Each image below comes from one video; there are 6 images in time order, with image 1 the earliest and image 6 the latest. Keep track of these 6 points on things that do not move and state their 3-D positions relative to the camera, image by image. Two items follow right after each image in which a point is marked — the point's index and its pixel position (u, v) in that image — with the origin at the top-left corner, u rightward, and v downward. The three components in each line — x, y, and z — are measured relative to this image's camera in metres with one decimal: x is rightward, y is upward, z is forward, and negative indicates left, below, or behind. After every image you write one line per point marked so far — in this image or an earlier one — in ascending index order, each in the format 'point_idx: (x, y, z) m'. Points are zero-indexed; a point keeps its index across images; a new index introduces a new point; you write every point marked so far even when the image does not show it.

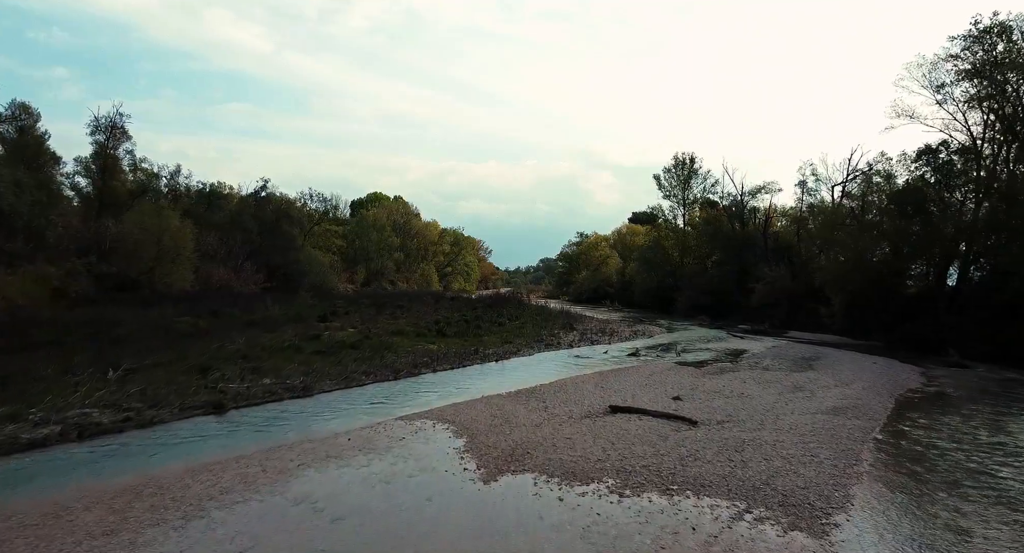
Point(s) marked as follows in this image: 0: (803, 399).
0: (+8.6, -3.6, +18.1) m
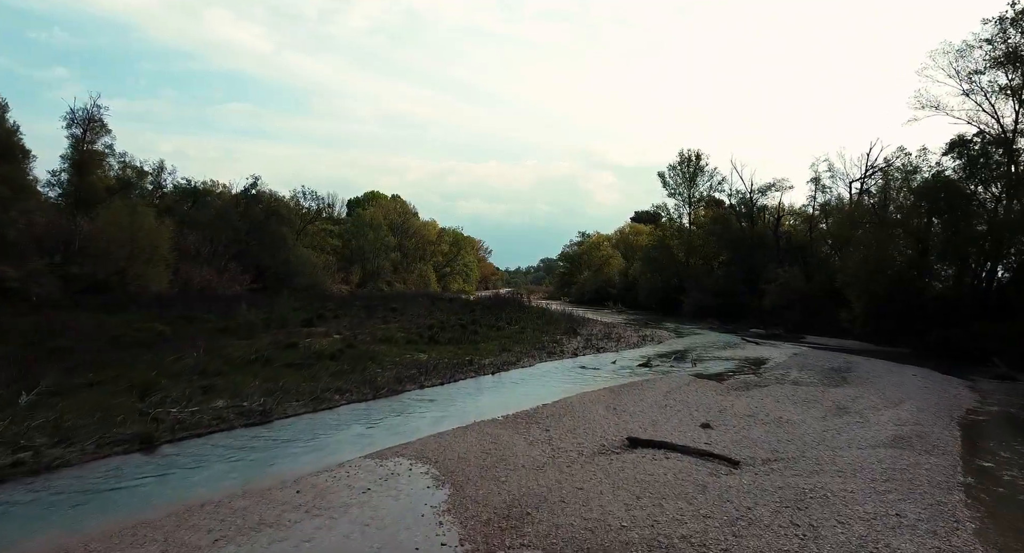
0: (+8.6, -3.7, +15.3) m
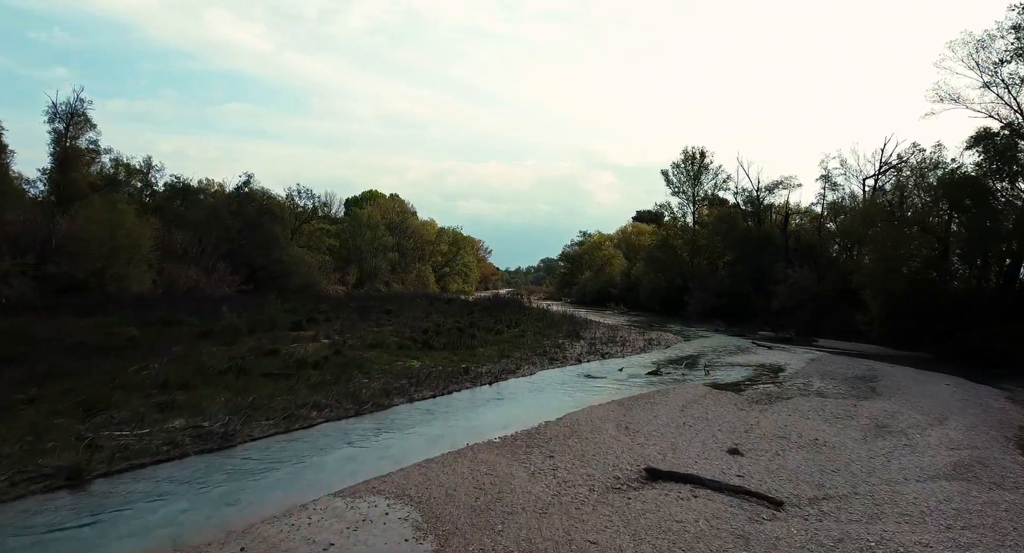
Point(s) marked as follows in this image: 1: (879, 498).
0: (+8.5, -3.8, +13.3) m
1: (+6.1, -3.7, +10.2) m
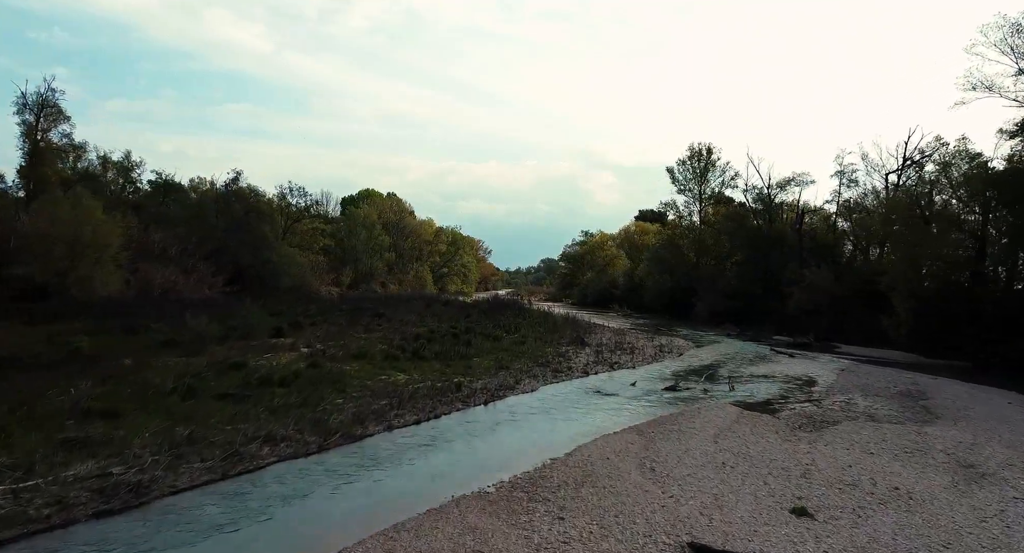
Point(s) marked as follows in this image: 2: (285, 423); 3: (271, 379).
0: (+8.5, -3.9, +10.3) m
1: (+6.1, -3.8, +7.2) m
2: (-5.4, -3.5, +14.7) m
3: (-7.4, -3.2, +18.9) m
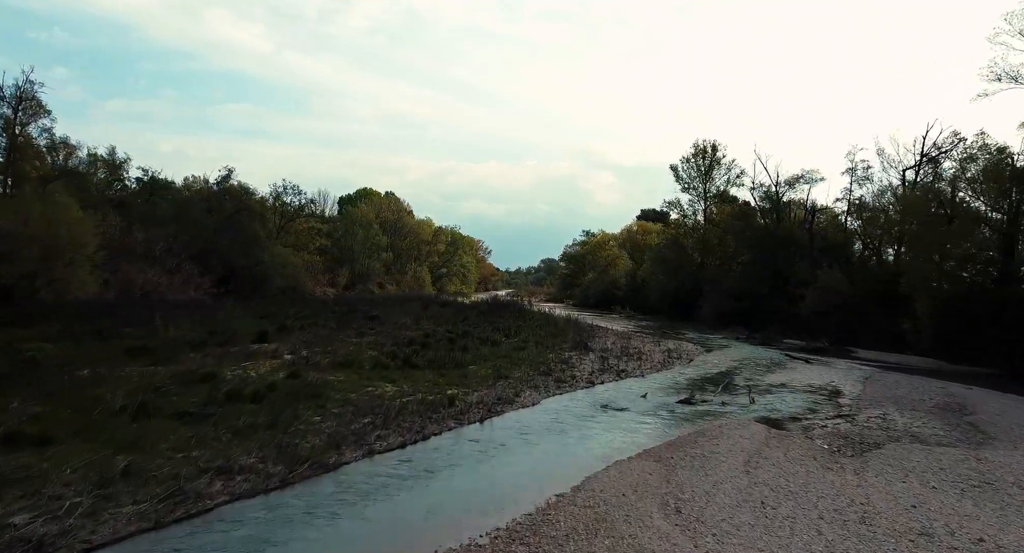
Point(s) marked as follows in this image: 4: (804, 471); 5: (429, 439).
0: (+8.5, -3.9, +8.3) m
1: (+6.0, -3.8, +5.1) m
2: (-5.5, -3.6, +12.7) m
3: (-7.5, -3.3, +16.9) m
4: (+5.9, -4.0, +12.2) m
5: (-2.2, -4.0, +15.3) m
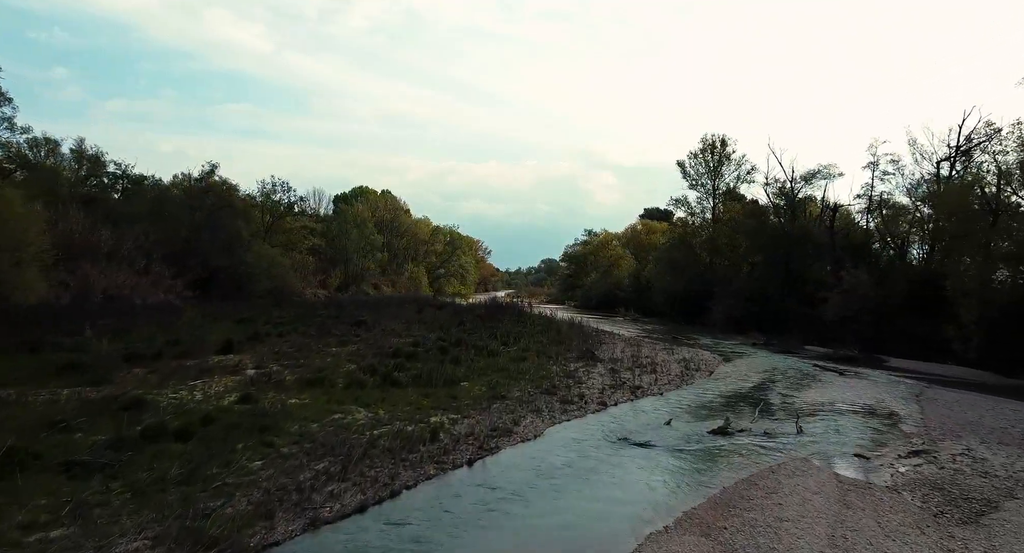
0: (+8.4, -4.0, +4.7) m
1: (+6.0, -3.9, +1.5) m
2: (-5.5, -3.7, +9.1) m
3: (-7.5, -3.4, +13.3) m
4: (+5.9, -4.1, +8.6) m
5: (-2.3, -4.1, +11.7) m
